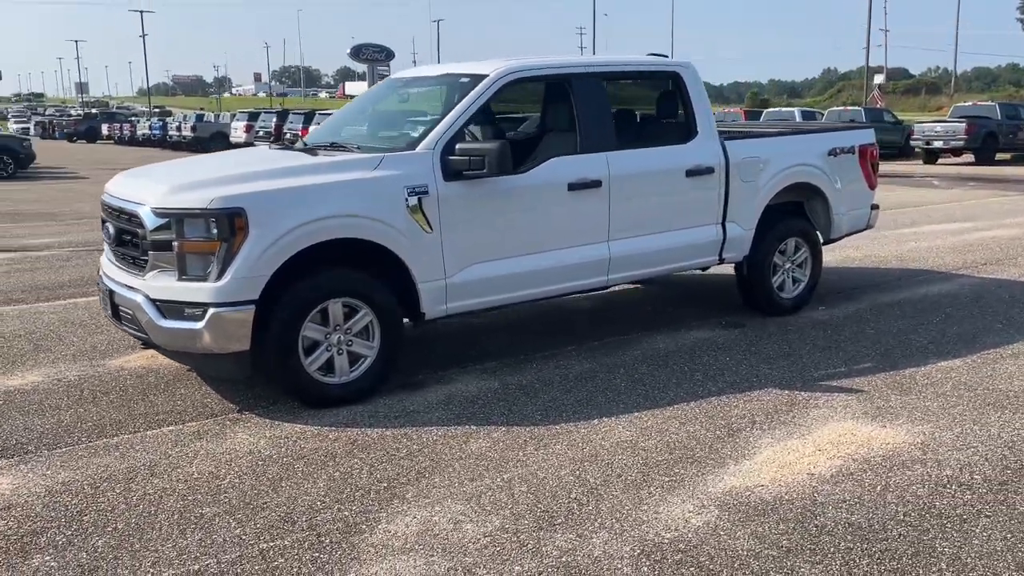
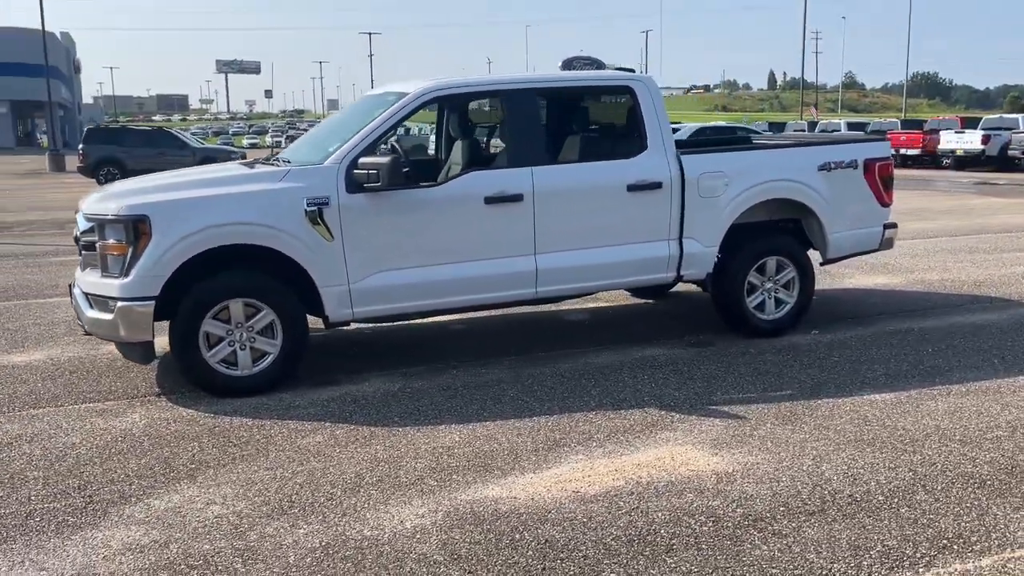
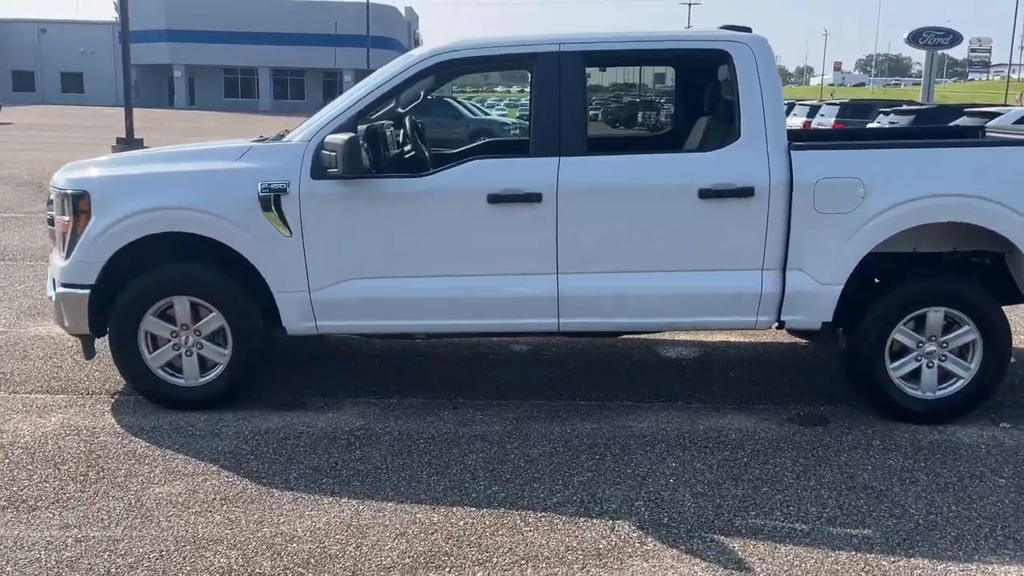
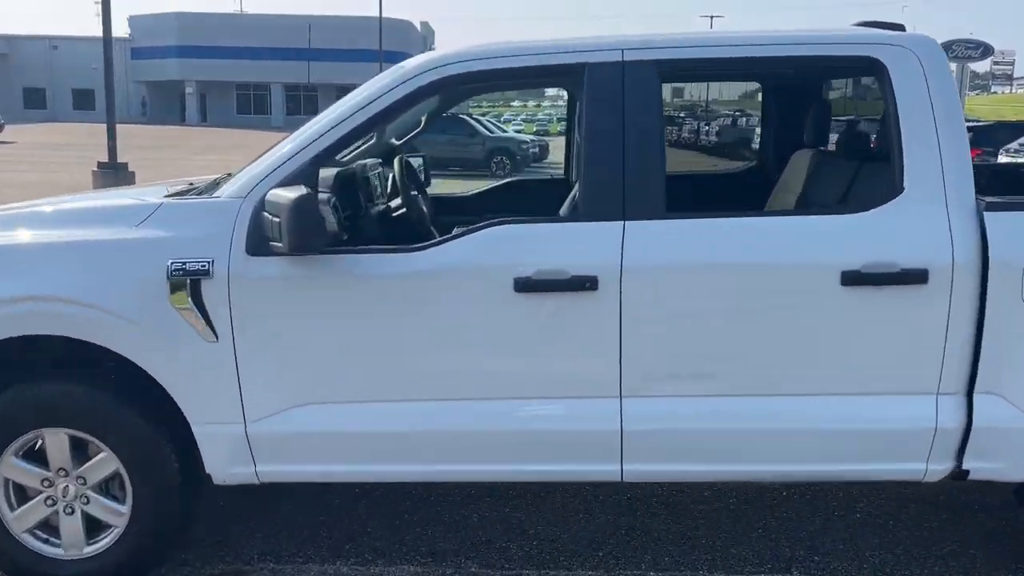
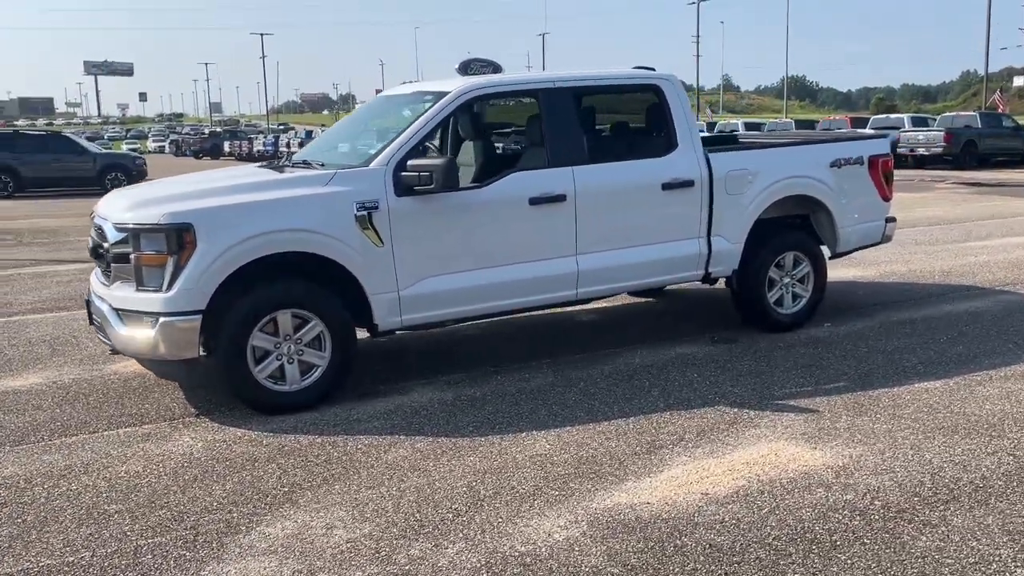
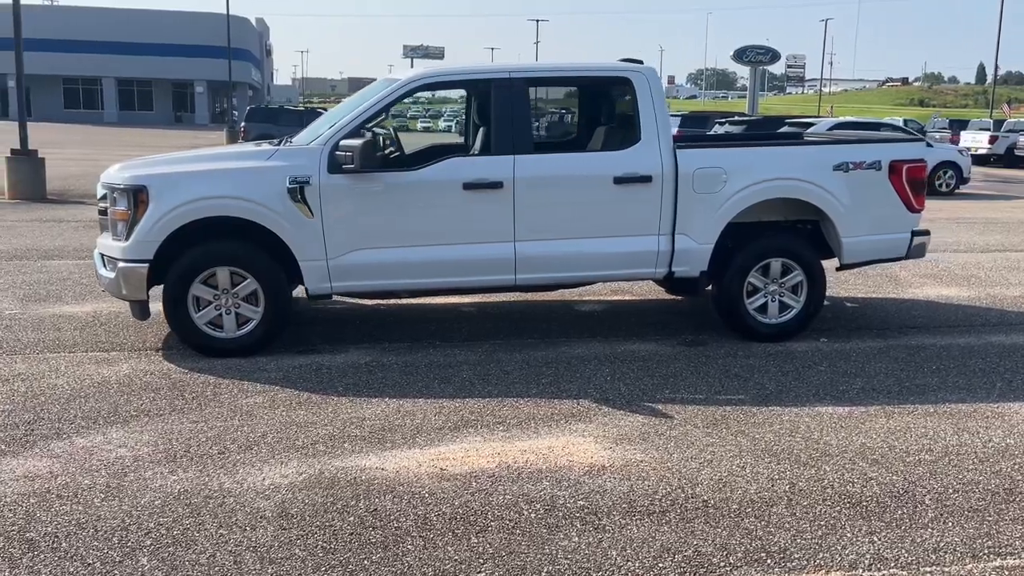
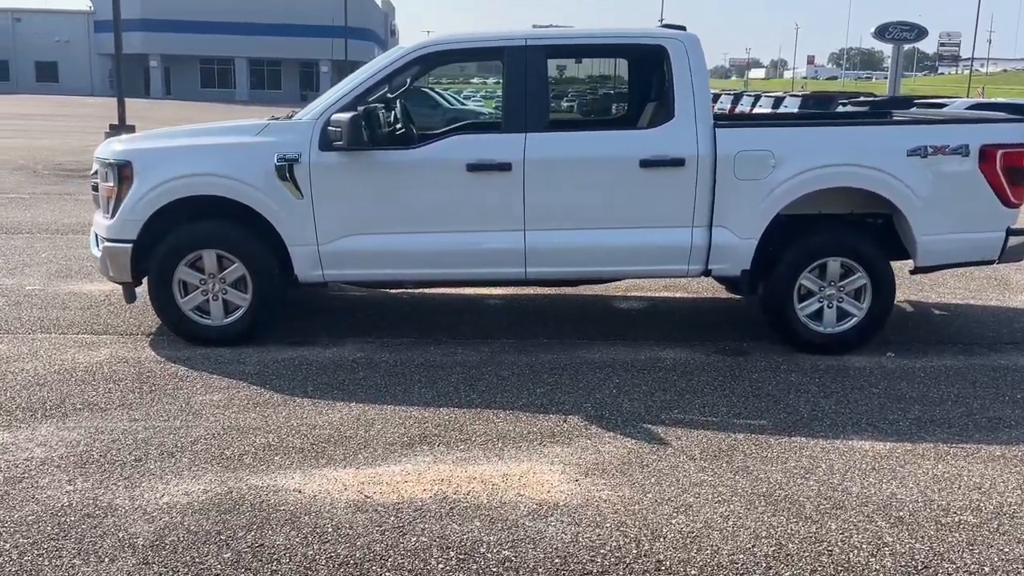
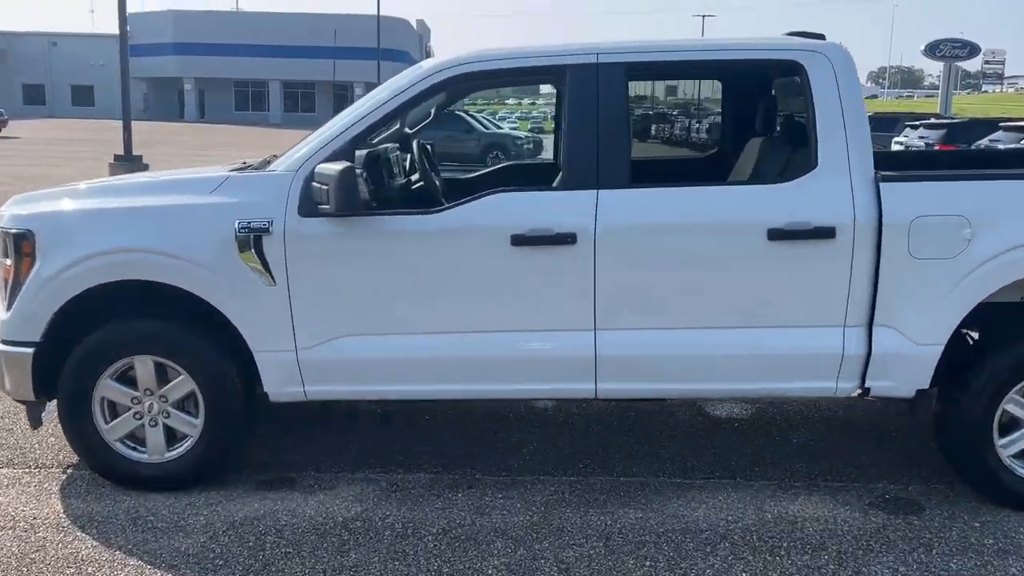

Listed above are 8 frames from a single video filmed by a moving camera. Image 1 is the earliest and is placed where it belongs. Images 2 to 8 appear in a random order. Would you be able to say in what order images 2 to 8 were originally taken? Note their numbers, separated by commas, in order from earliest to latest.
5, 2, 6, 7, 3, 8, 4
